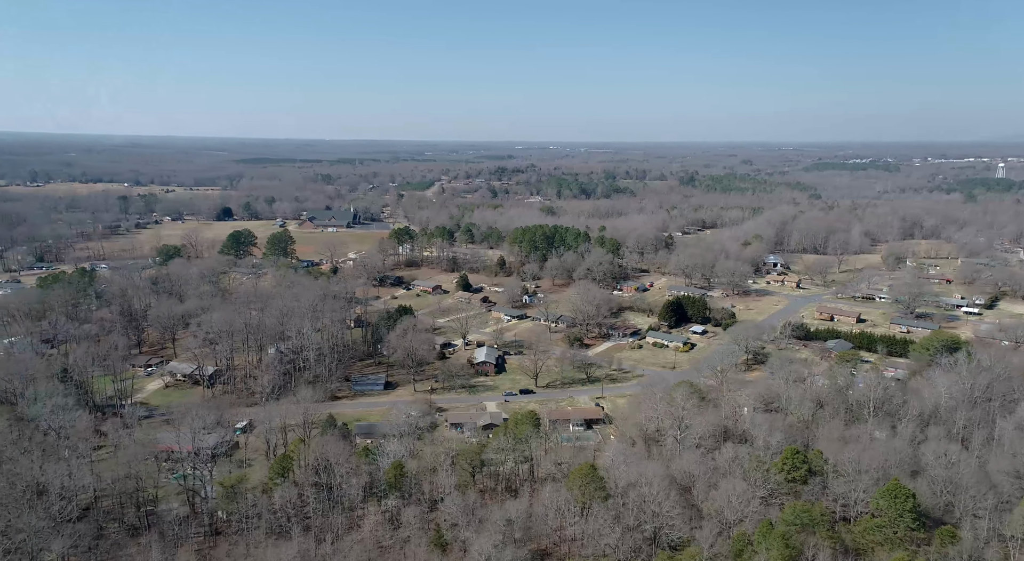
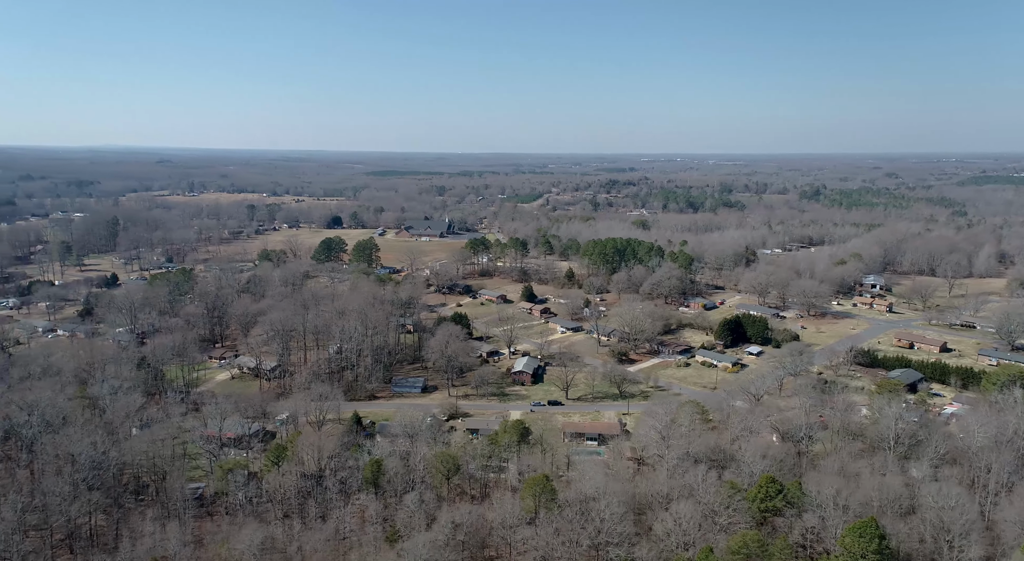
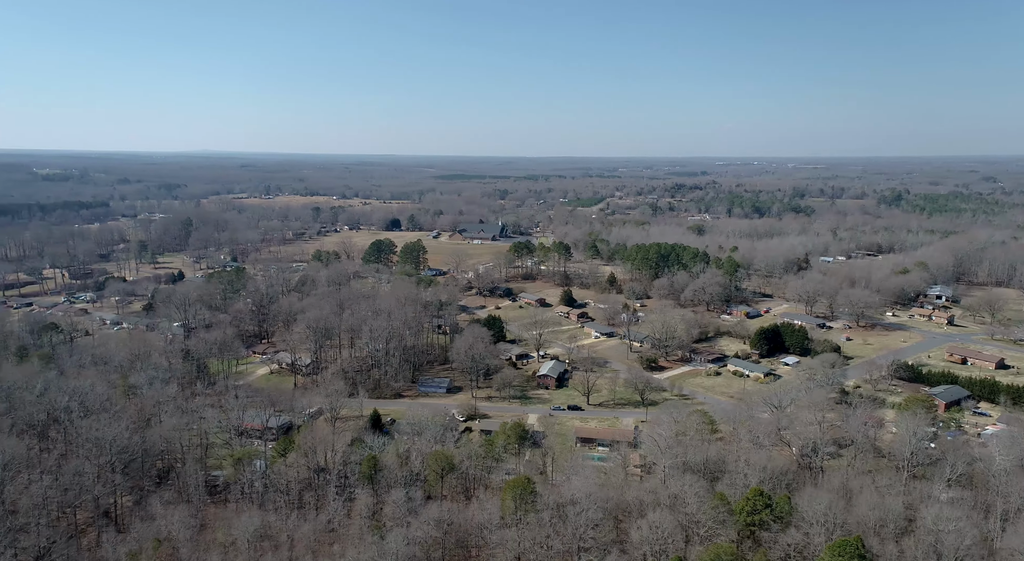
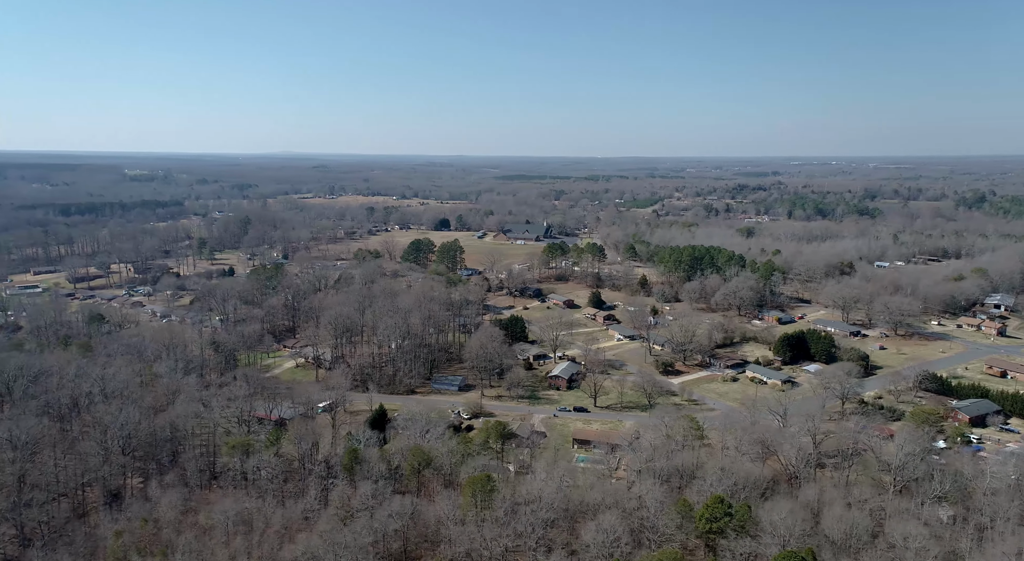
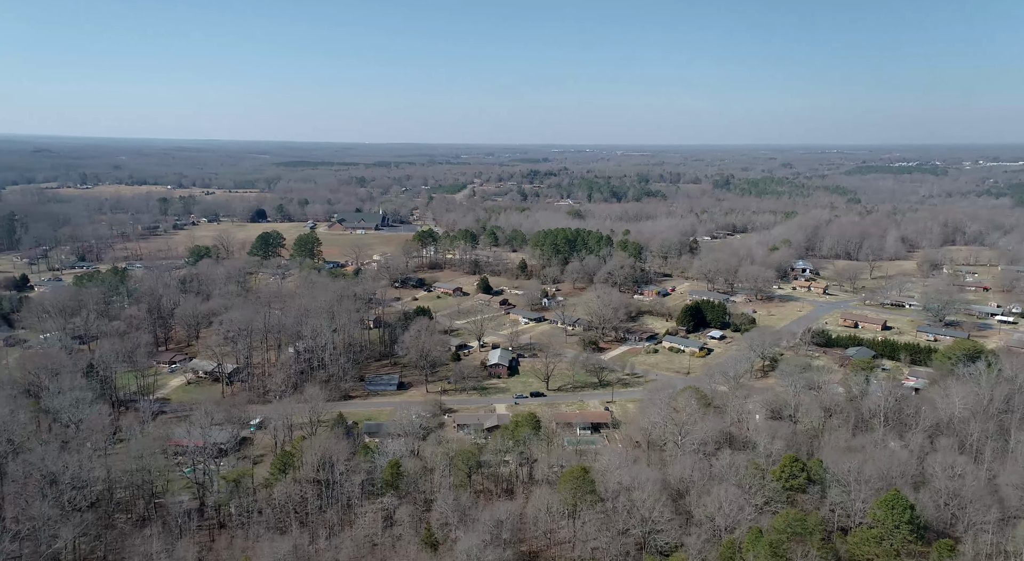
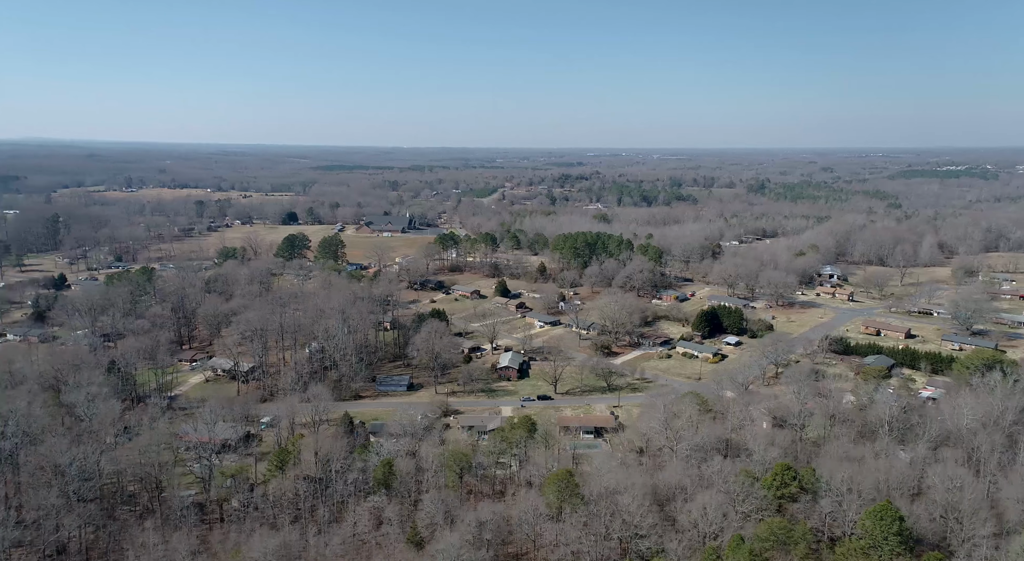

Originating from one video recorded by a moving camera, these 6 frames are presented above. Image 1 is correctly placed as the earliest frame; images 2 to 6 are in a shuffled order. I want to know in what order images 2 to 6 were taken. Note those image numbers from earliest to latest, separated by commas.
5, 6, 2, 3, 4
